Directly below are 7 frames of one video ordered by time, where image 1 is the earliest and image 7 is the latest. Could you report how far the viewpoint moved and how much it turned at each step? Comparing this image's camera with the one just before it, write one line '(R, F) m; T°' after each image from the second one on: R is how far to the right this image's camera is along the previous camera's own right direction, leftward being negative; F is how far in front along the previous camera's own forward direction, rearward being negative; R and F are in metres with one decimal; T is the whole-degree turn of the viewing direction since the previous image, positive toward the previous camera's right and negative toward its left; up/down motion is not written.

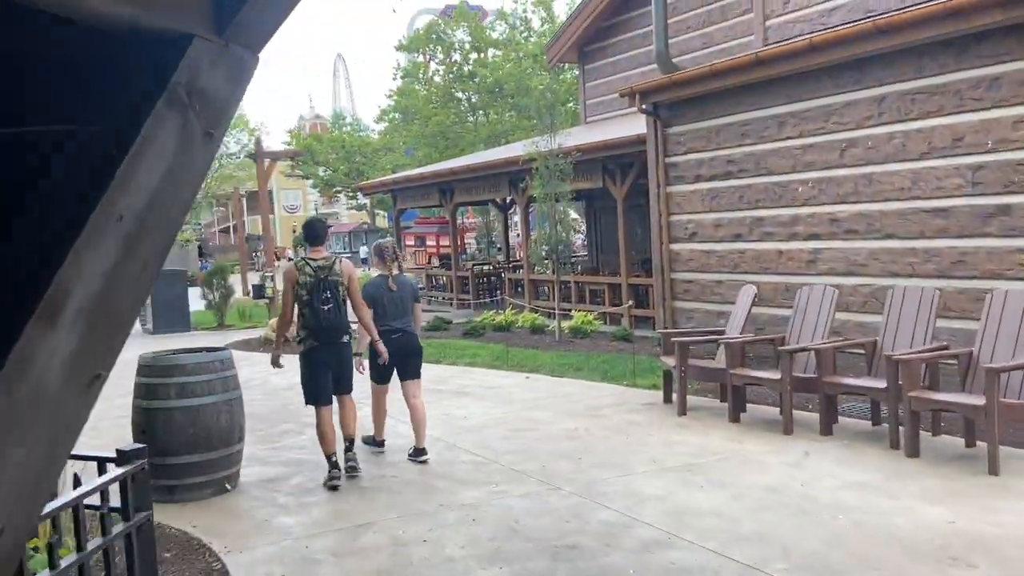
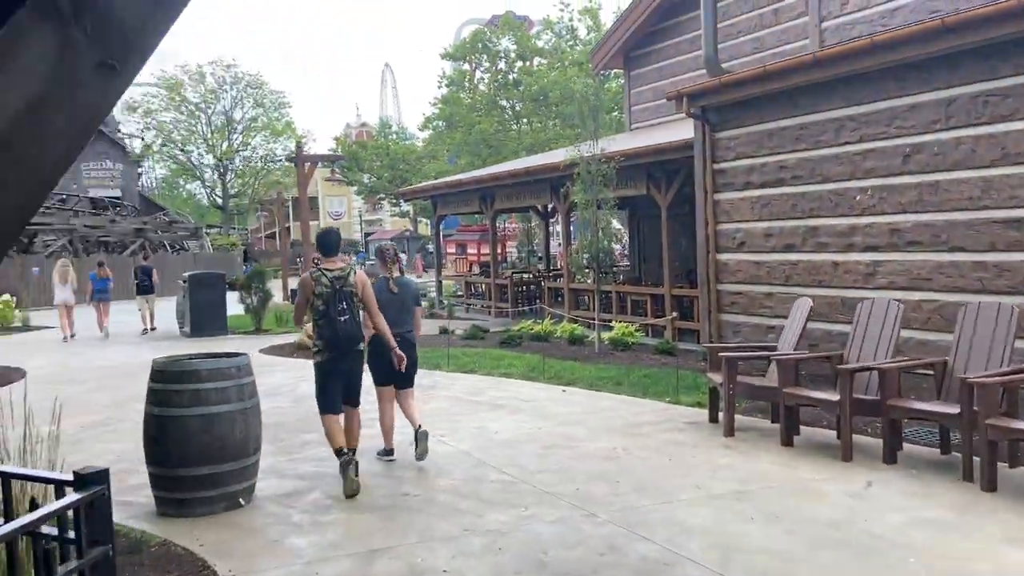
(0.0, +0.4) m; -3°
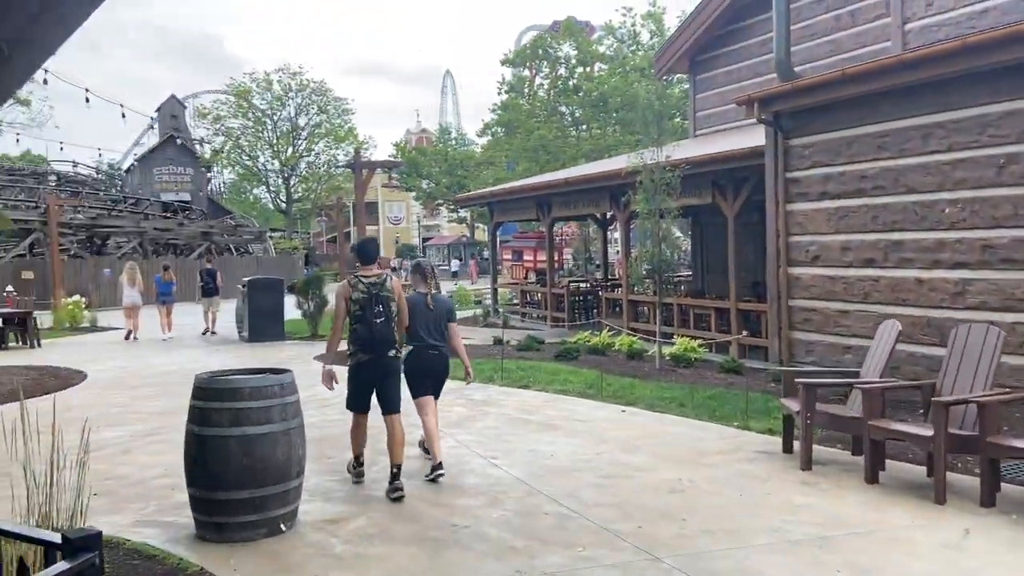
(0.0, +0.4) m; -4°
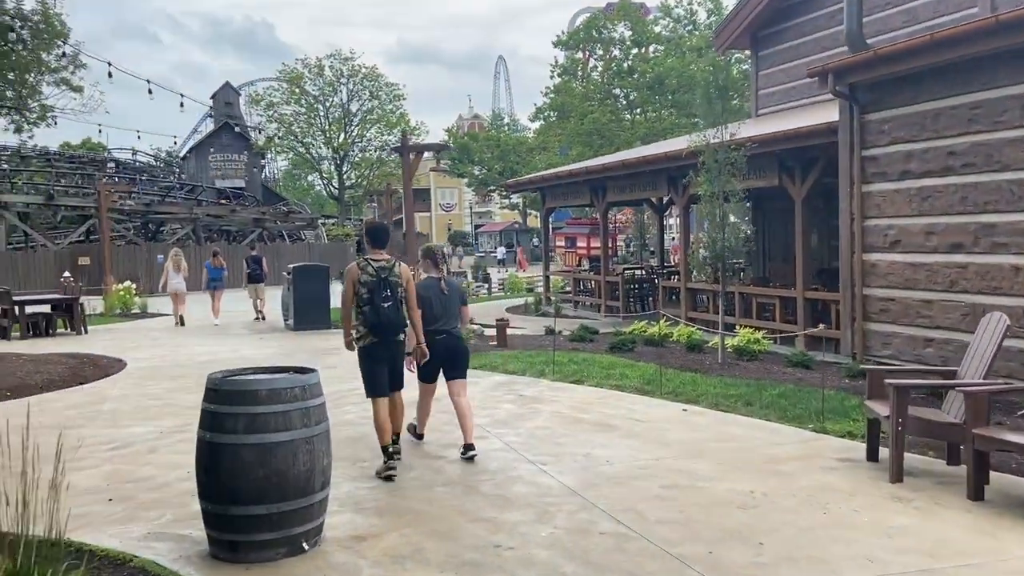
(0.0, +0.6) m; -4°
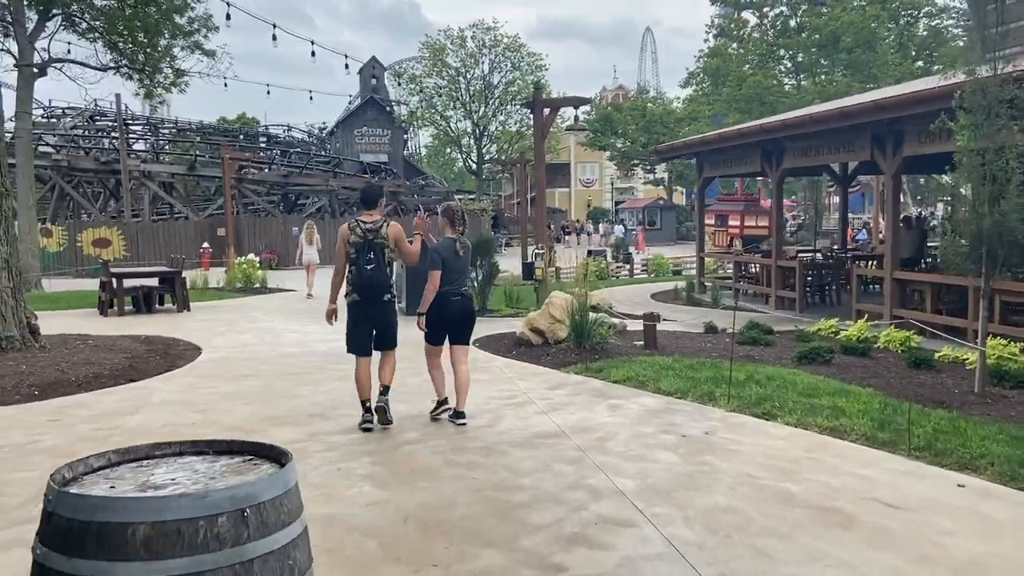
(-0.2, +2.6) m; -10°
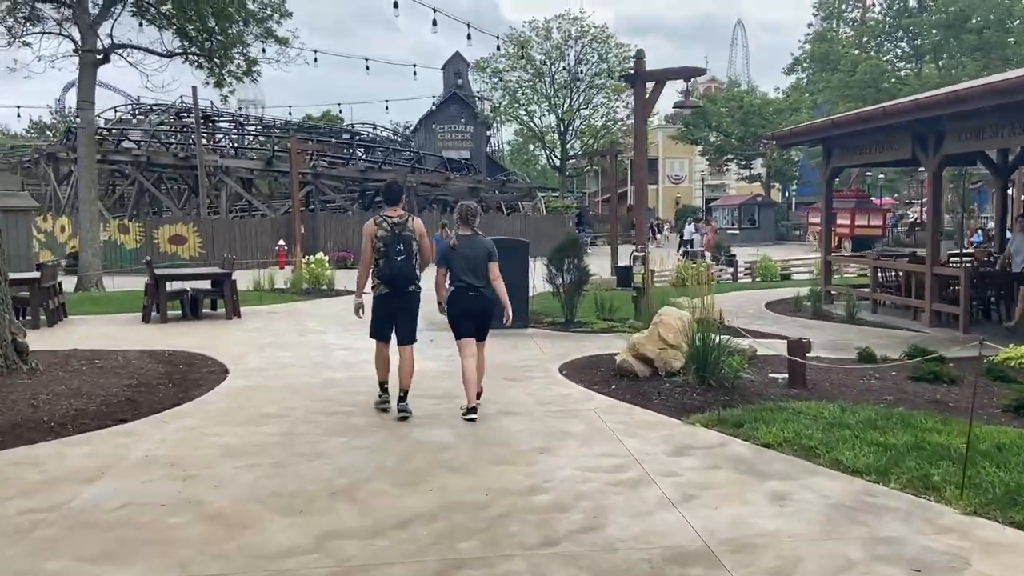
(-0.2, +2.1) m; -6°
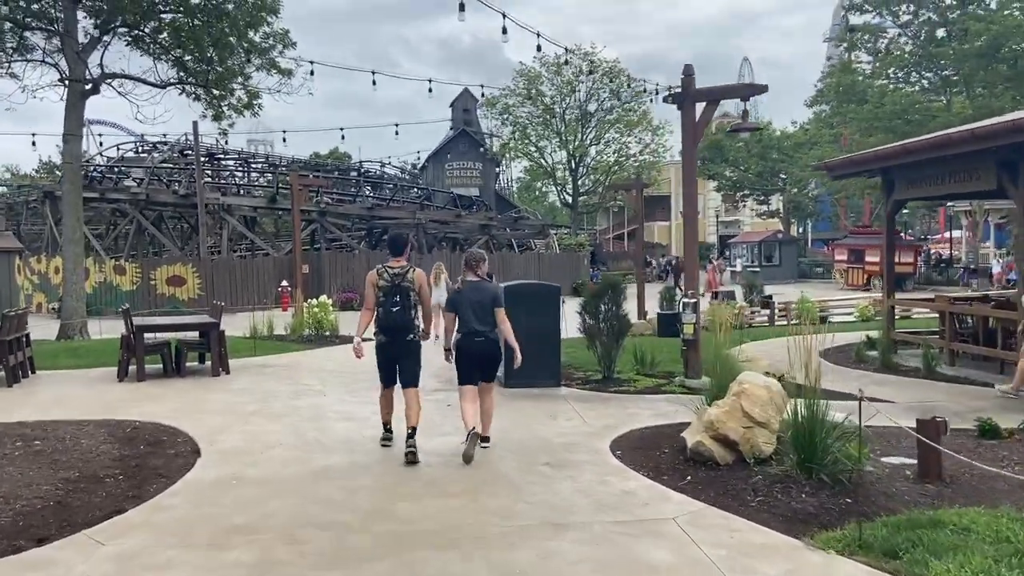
(-0.3, +1.6) m; -1°
